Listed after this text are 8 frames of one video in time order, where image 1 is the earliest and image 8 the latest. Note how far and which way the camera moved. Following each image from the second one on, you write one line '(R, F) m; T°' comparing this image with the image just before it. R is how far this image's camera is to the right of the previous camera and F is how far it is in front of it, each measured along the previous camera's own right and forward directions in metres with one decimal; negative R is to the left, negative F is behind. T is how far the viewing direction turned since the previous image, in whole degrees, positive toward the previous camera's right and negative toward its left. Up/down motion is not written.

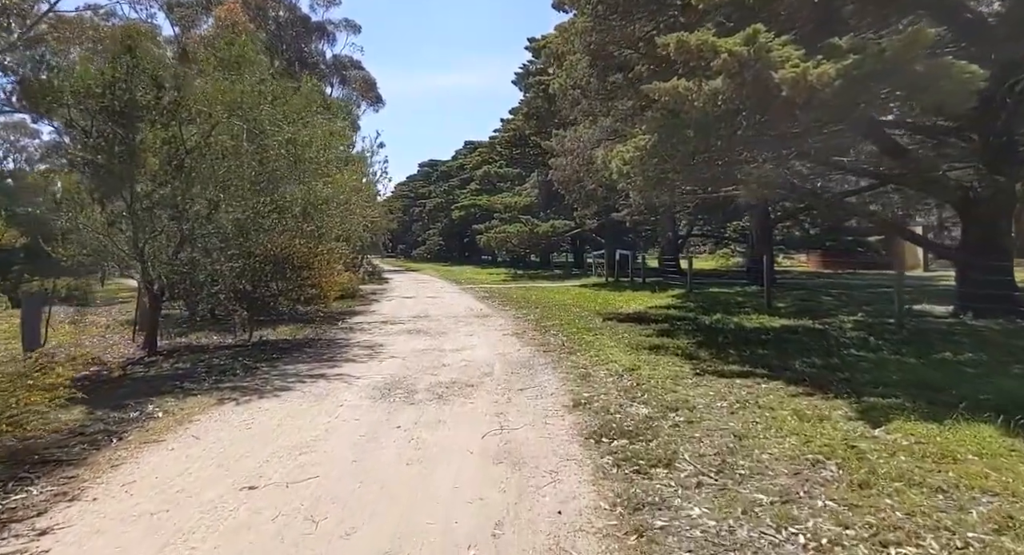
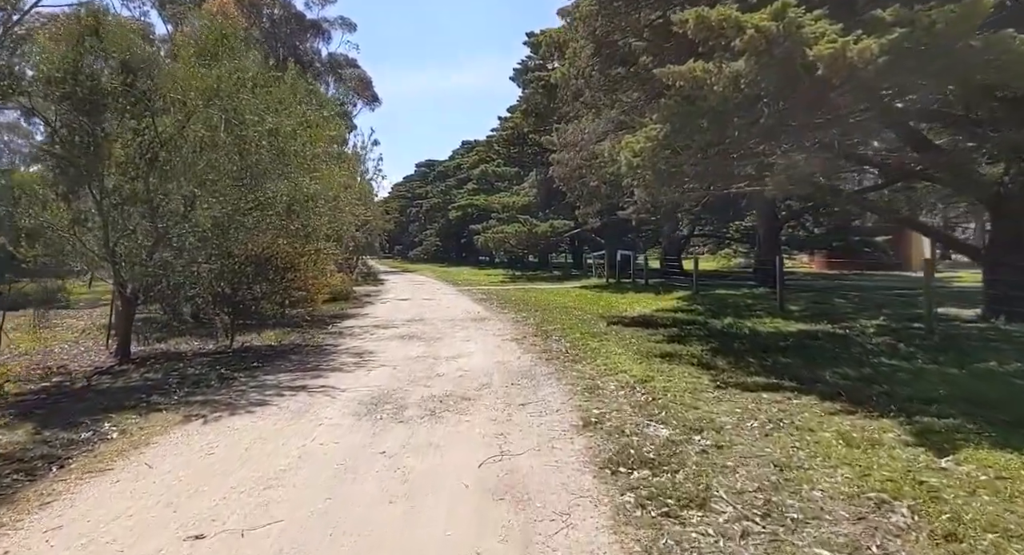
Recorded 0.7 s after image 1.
(0.0, +0.8) m; 0°
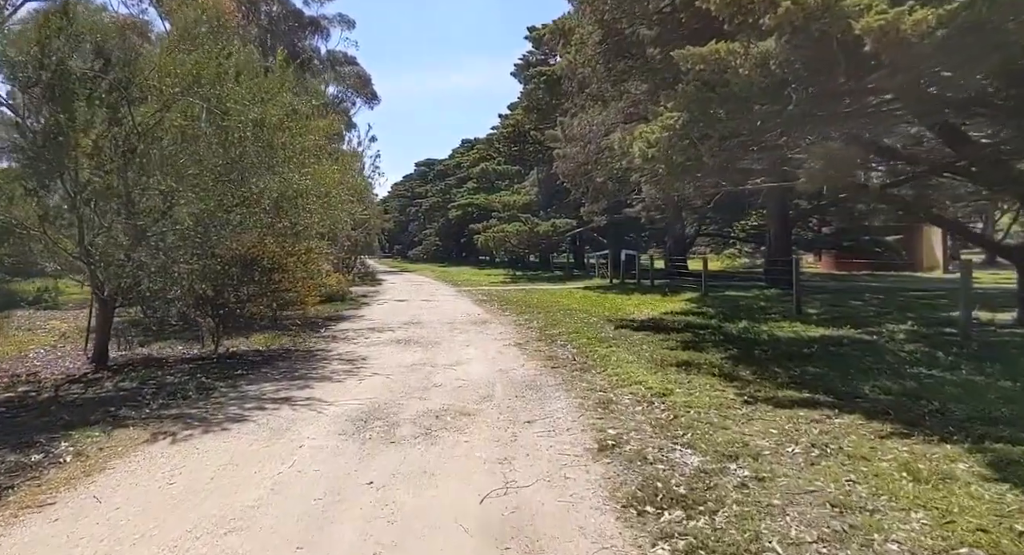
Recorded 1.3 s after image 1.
(0.0, +0.7) m; 0°
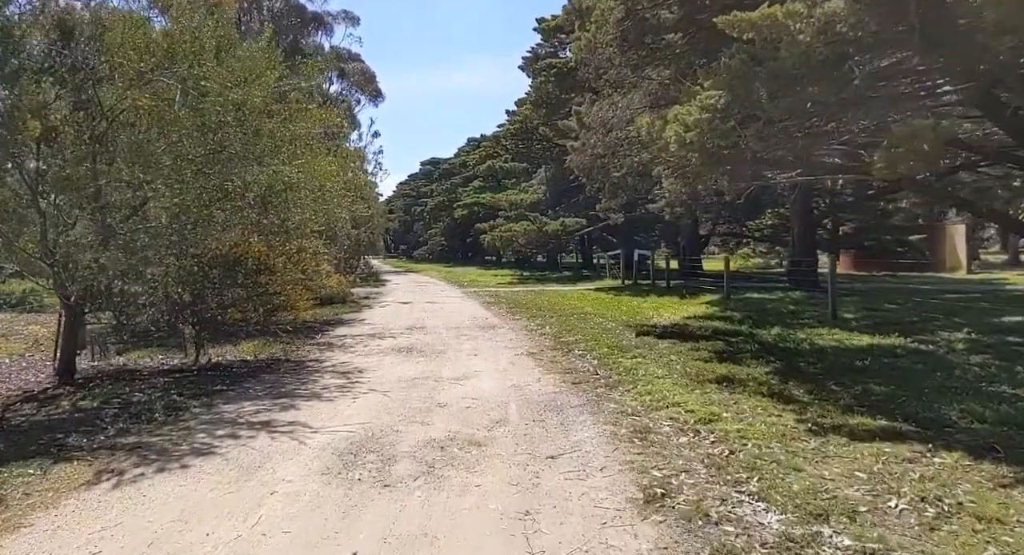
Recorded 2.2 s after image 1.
(-0.1, +1.0) m; 0°
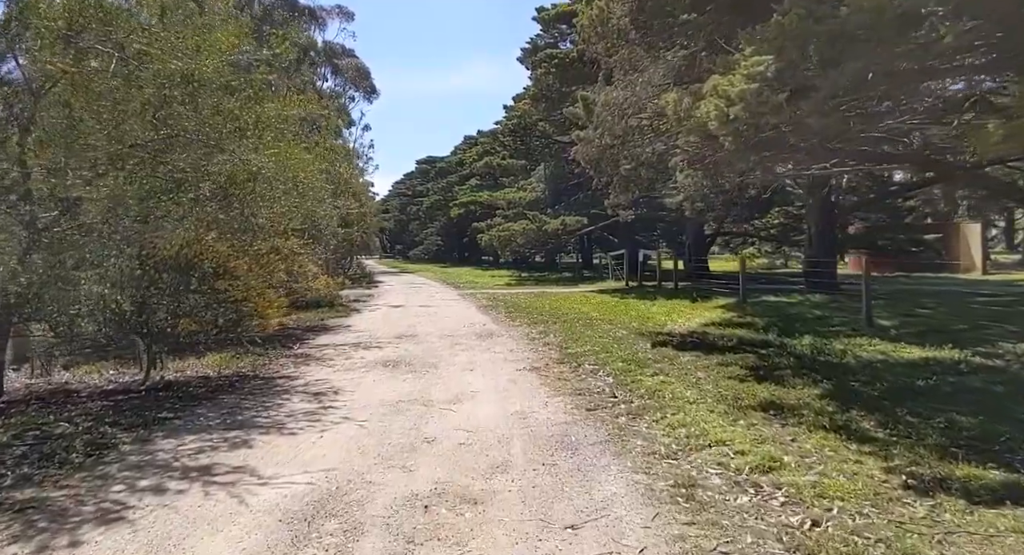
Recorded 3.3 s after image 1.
(-0.1, +1.2) m; 0°
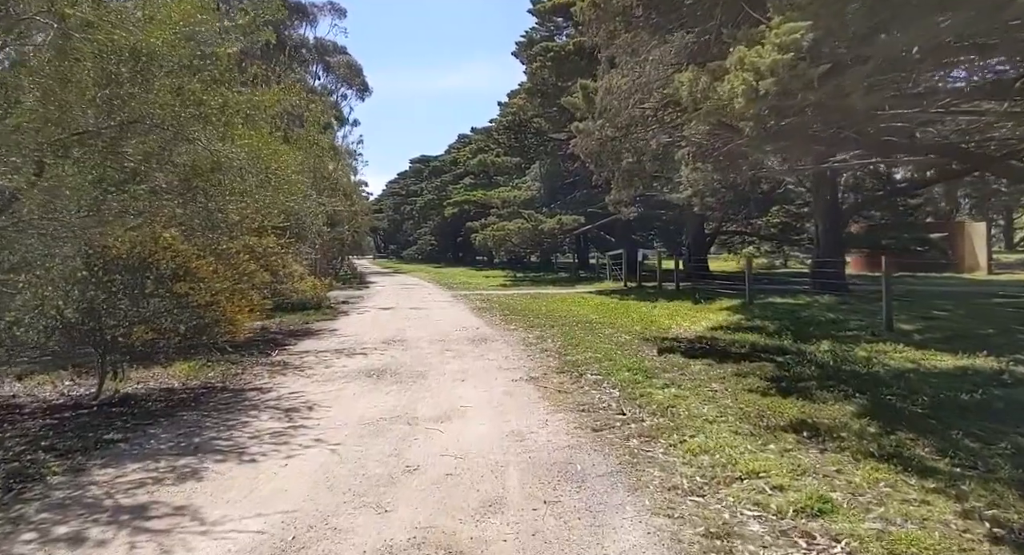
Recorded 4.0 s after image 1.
(0.0, +0.8) m; 0°
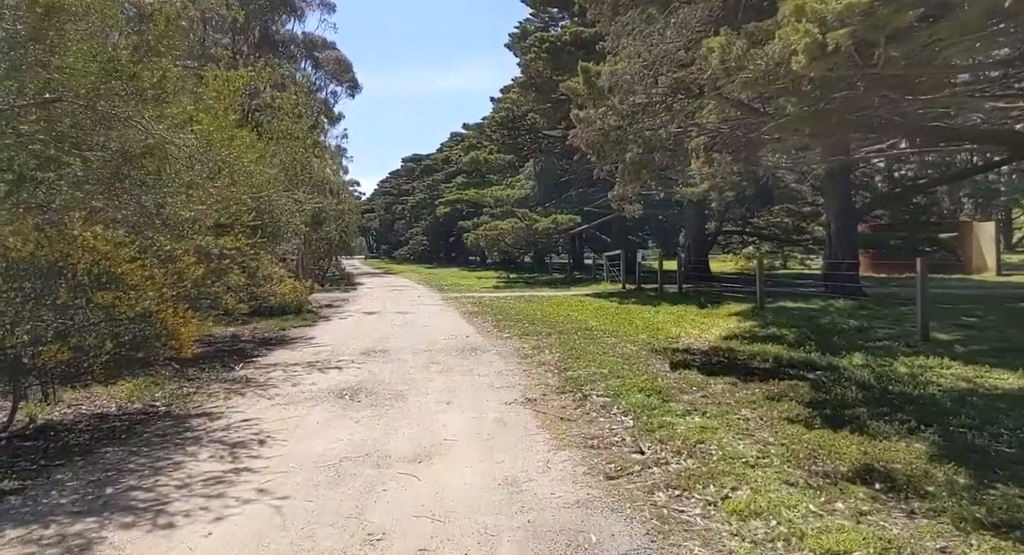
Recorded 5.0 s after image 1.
(0.0, +1.1) m; +1°
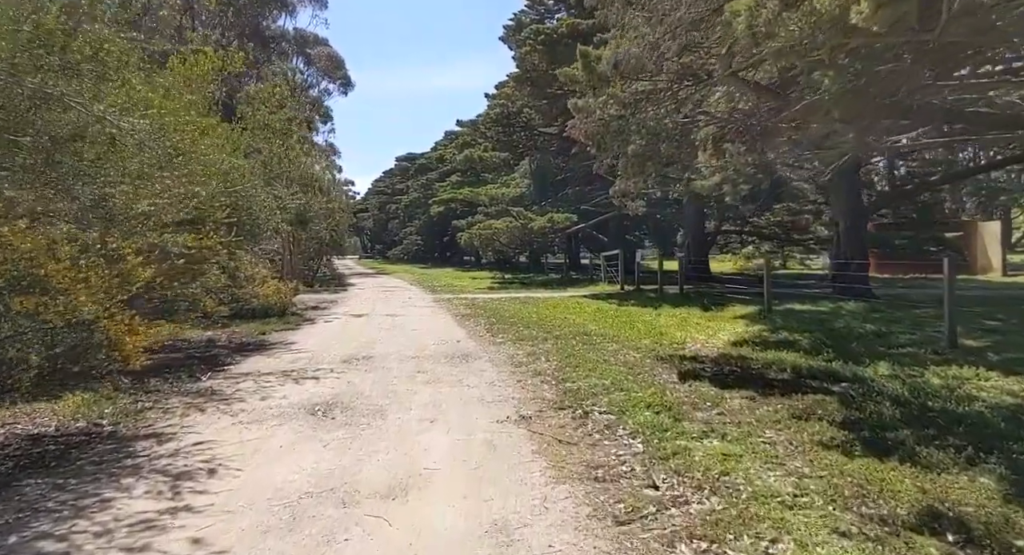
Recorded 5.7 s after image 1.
(0.0, +0.8) m; 0°
